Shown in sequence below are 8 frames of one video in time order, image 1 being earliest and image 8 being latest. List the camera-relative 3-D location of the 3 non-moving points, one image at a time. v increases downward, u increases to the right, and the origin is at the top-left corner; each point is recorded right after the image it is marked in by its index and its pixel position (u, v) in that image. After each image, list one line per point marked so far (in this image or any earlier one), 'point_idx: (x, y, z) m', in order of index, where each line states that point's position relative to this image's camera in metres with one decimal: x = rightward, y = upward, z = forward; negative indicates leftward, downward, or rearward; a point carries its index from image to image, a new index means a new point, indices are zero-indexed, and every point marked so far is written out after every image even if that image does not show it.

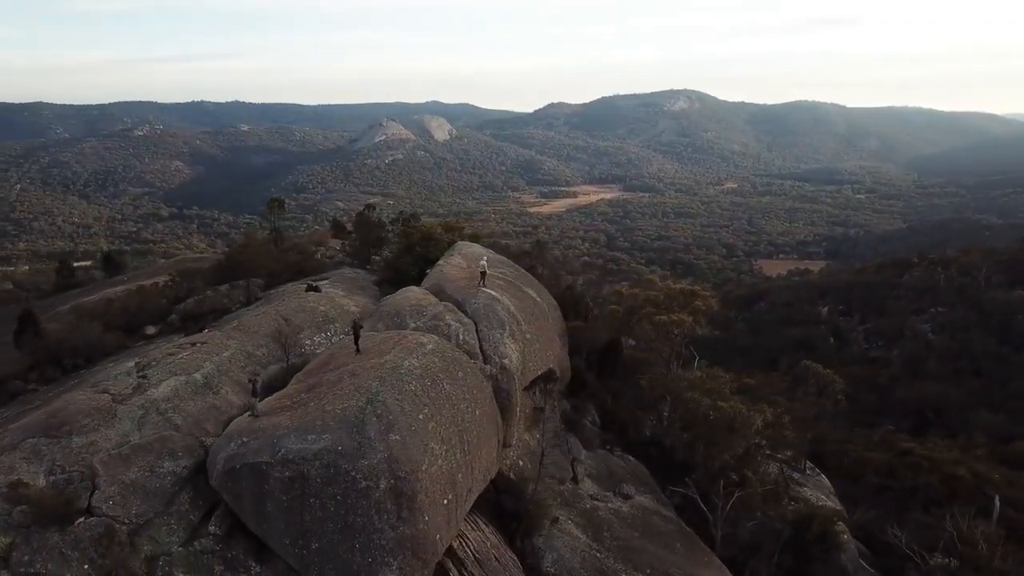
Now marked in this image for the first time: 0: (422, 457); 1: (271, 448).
0: (-1.4, -2.7, +12.8) m
1: (-3.7, -2.5, +12.5) m
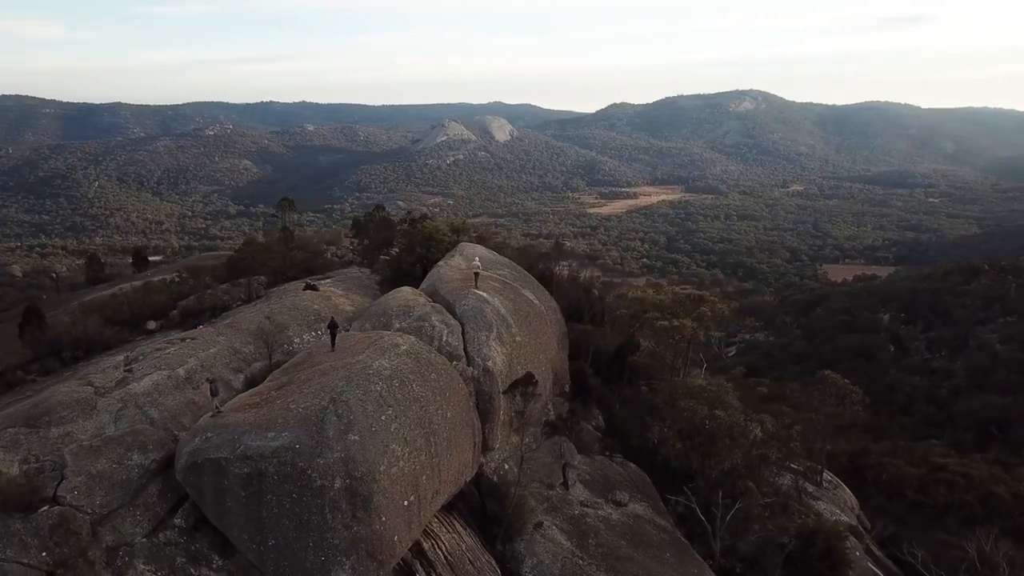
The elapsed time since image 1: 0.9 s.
0: (-2.1, -2.7, +12.9) m
1: (-4.4, -2.4, +12.7) m
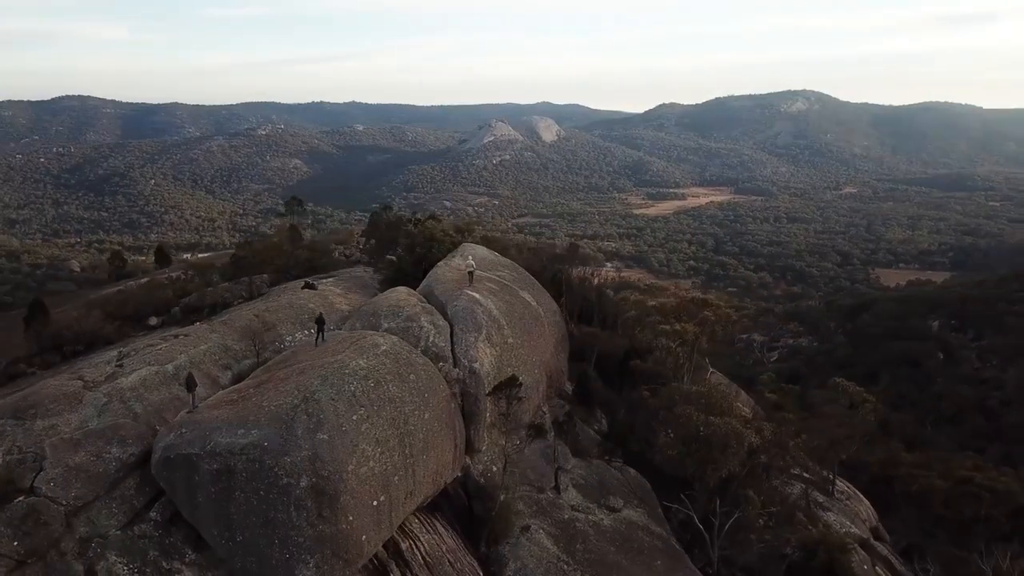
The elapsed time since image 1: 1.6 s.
0: (-2.6, -2.7, +12.9) m
1: (-4.9, -2.4, +12.9) m
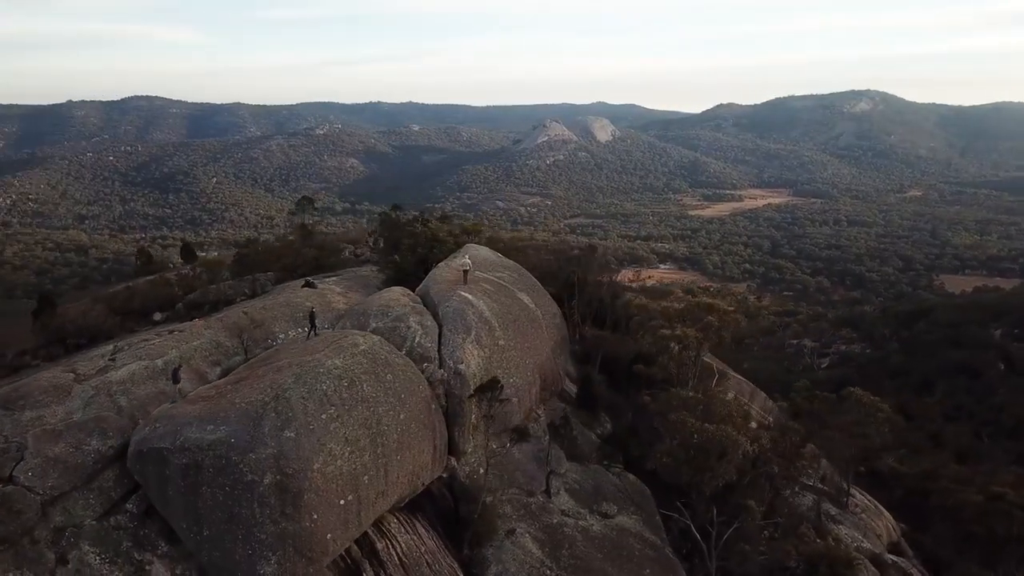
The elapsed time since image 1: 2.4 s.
0: (-3.2, -2.7, +13.0) m
1: (-5.5, -2.4, +13.1) m
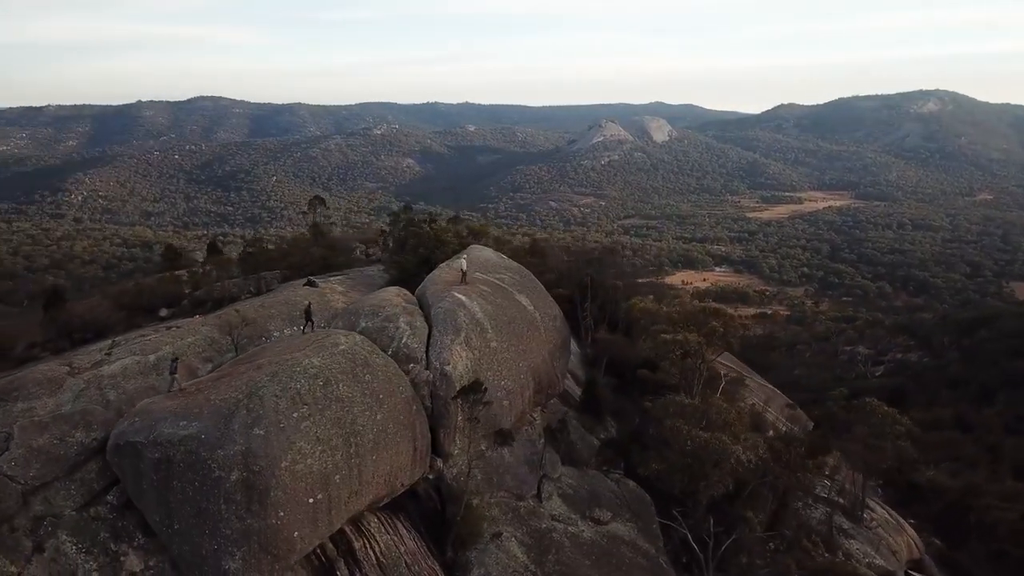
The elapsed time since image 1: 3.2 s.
0: (-3.7, -2.7, +13.1) m
1: (-6.0, -2.3, +13.3) m
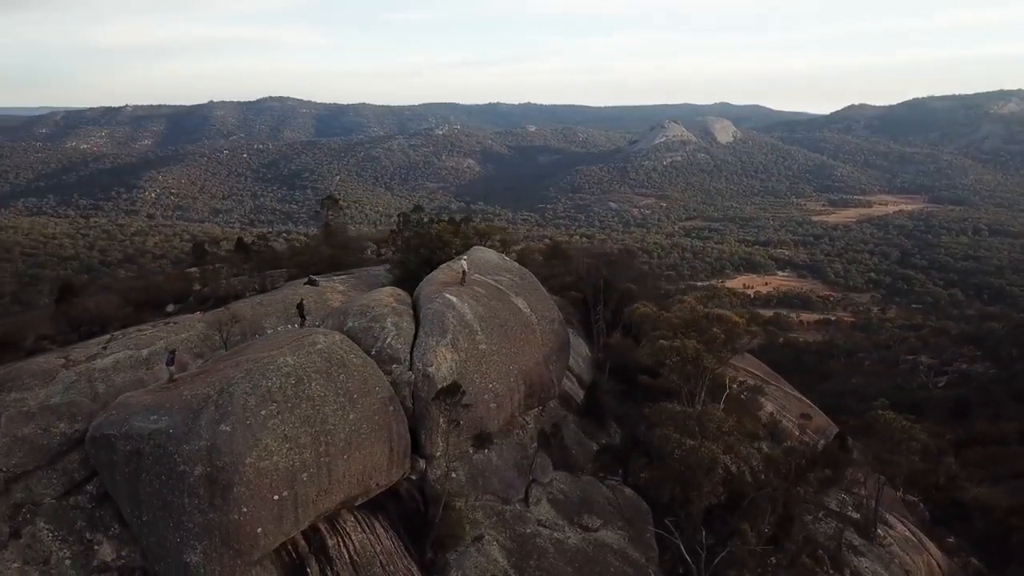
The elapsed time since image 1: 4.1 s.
0: (-4.3, -2.7, +13.3) m
1: (-6.6, -2.3, +13.7) m
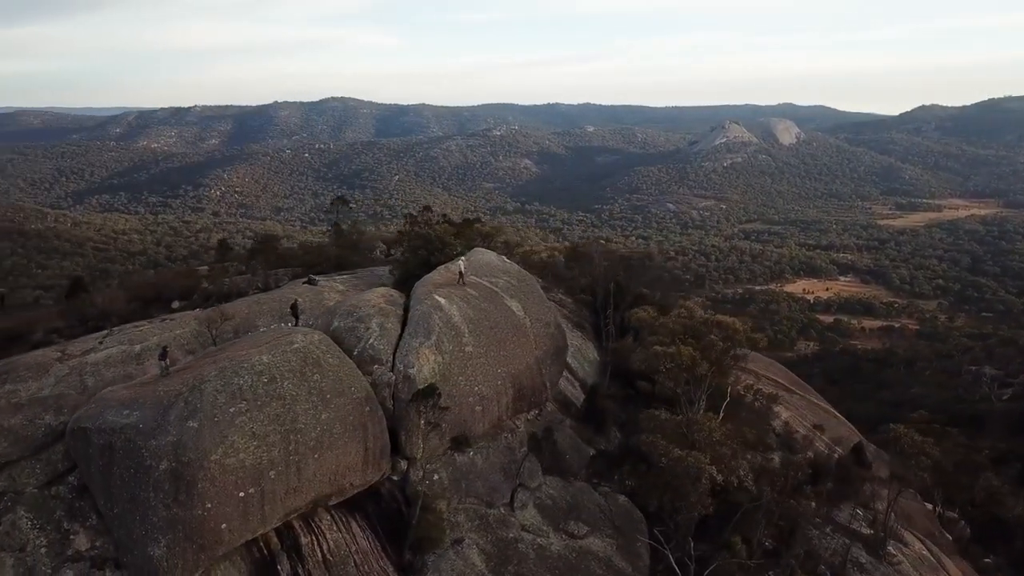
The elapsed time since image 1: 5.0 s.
0: (-5.0, -2.7, +13.5) m
1: (-7.2, -2.2, +14.0) m
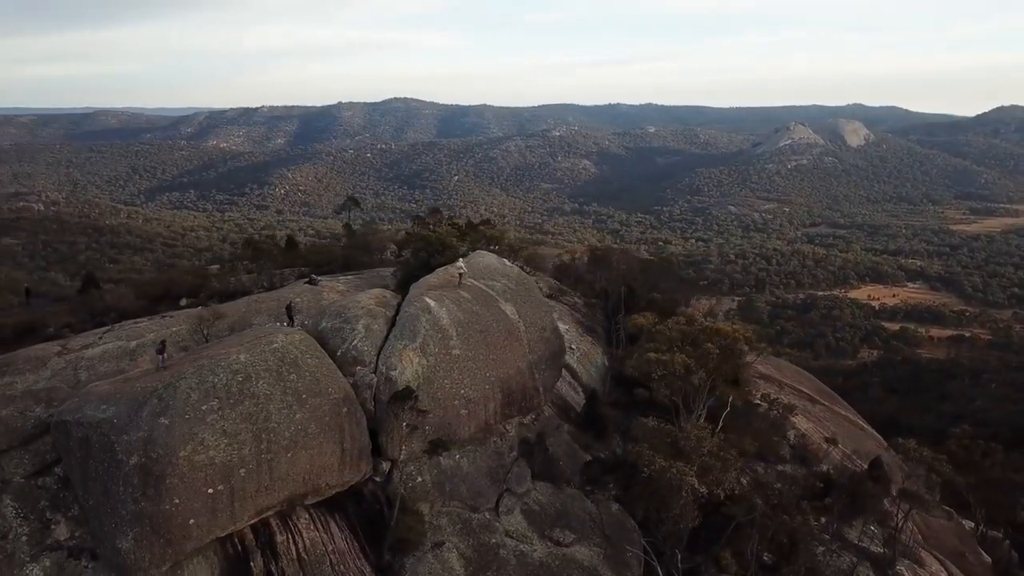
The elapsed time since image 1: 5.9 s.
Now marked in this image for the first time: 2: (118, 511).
0: (-5.6, -2.7, +13.7) m
1: (-7.7, -2.2, +14.5) m
2: (-6.6, -3.7, +13.6) m
